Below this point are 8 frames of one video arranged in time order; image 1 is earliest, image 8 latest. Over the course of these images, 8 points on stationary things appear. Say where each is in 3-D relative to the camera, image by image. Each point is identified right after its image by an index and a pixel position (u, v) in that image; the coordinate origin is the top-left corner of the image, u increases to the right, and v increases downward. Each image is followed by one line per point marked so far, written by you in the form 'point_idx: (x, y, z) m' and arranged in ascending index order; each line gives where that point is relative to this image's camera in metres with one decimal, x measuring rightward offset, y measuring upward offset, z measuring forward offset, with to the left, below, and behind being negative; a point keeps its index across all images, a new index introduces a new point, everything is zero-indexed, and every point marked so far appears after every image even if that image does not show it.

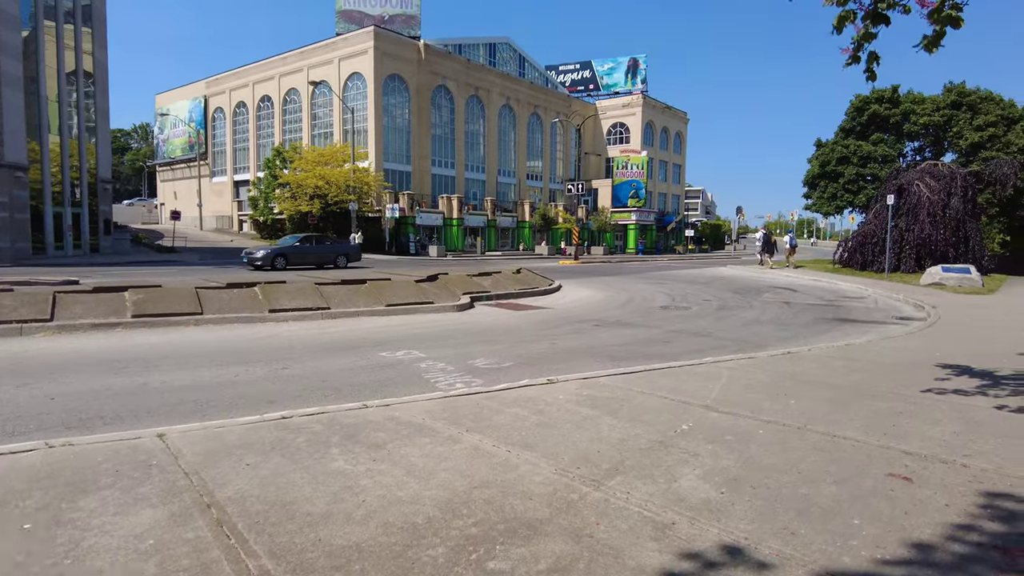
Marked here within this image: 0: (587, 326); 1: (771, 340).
0: (+1.3, -0.7, +11.2) m
1: (+4.0, -0.8, +10.1) m
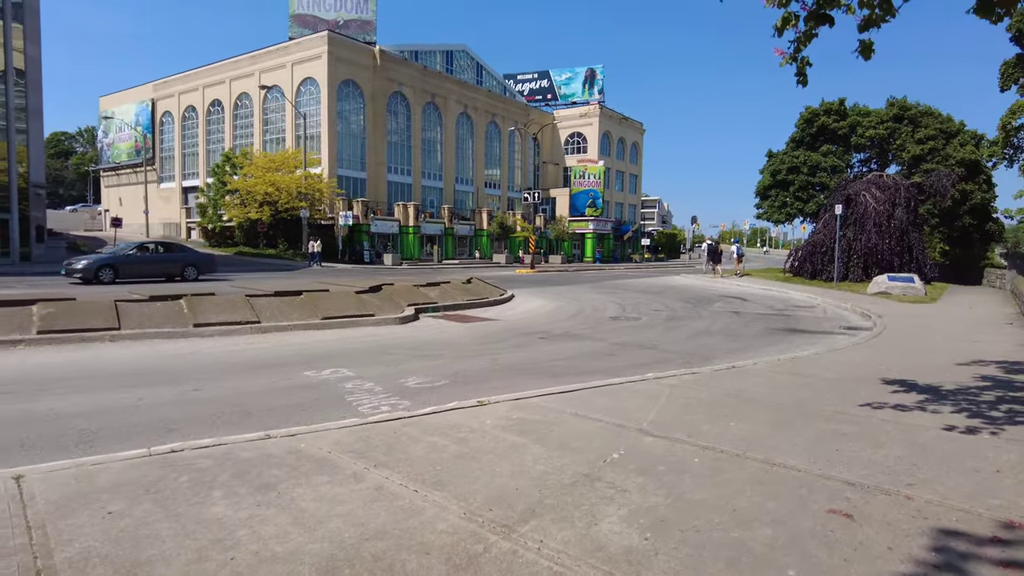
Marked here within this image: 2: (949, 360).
0: (+0.3, -0.9, +10.8) m
1: (+3.1, -1.0, +9.9) m
2: (+5.8, -0.9, +8.7) m
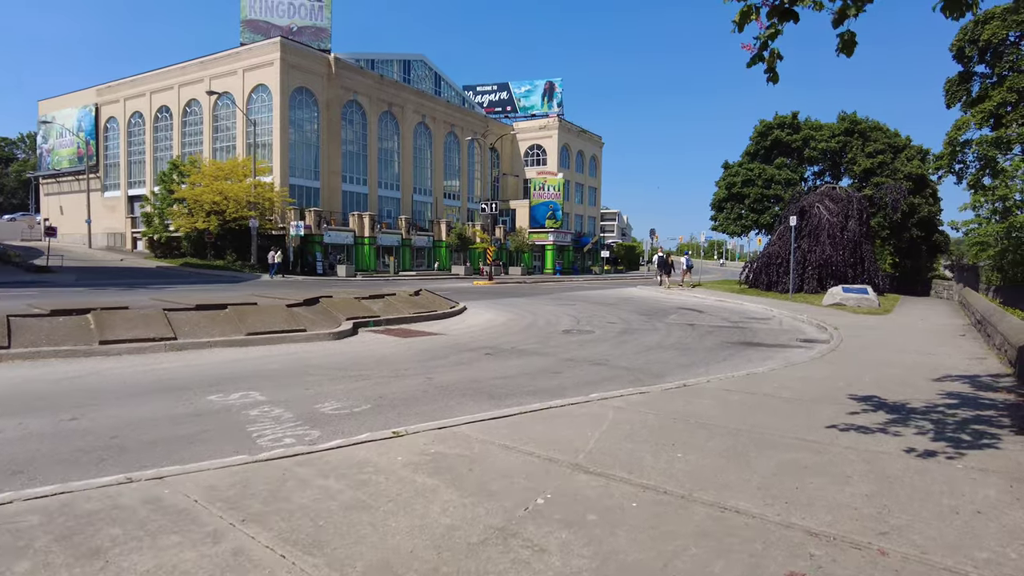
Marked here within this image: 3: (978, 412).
0: (-0.6, -1.0, +10.0) m
1: (+2.3, -1.1, +9.3) m
2: (+5.0, -1.1, +8.3) m
3: (+4.3, -1.1, +6.1) m
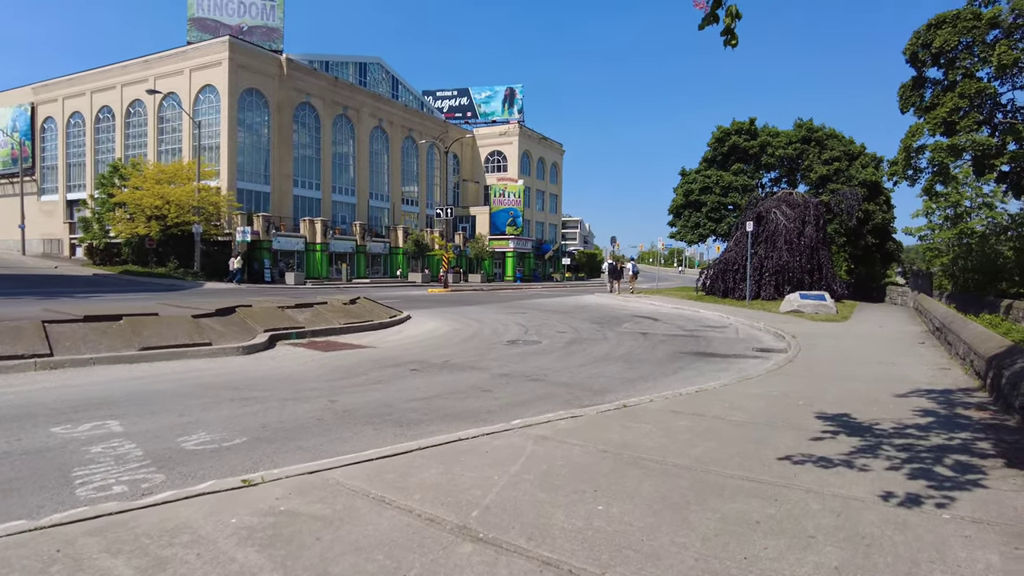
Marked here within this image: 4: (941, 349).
0: (-1.5, -1.1, +8.9) m
1: (+1.3, -1.2, +8.4) m
2: (+4.1, -1.2, +7.5) m
3: (+3.6, -1.2, +5.3) m
4: (+7.4, -1.1, +11.4) m
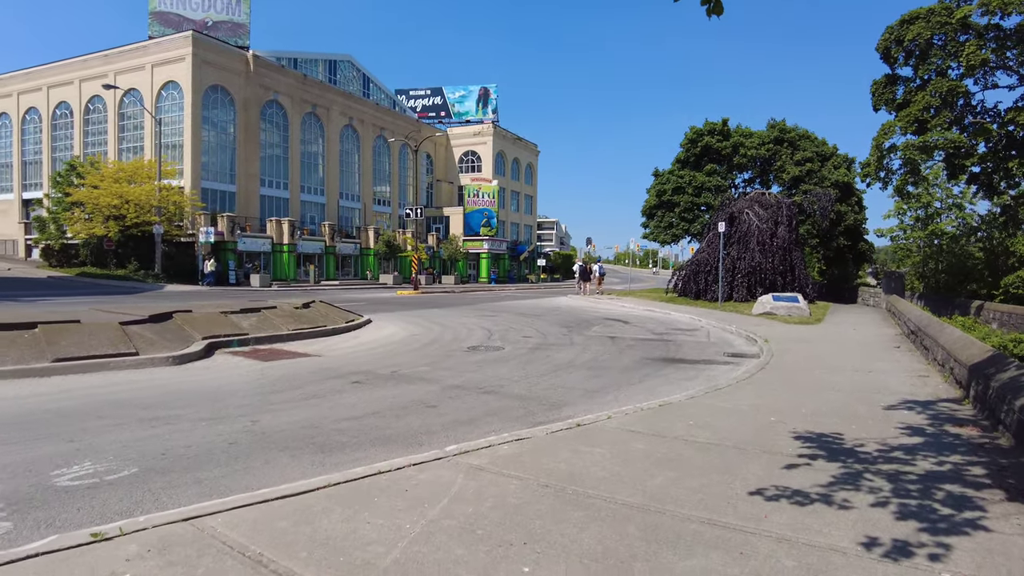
0: (-2.1, -1.2, +8.2) m
1: (+0.7, -1.3, +7.7) m
2: (+3.5, -1.2, +6.9) m
3: (+3.1, -1.2, +4.7) m
4: (+6.7, -1.1, +10.9) m
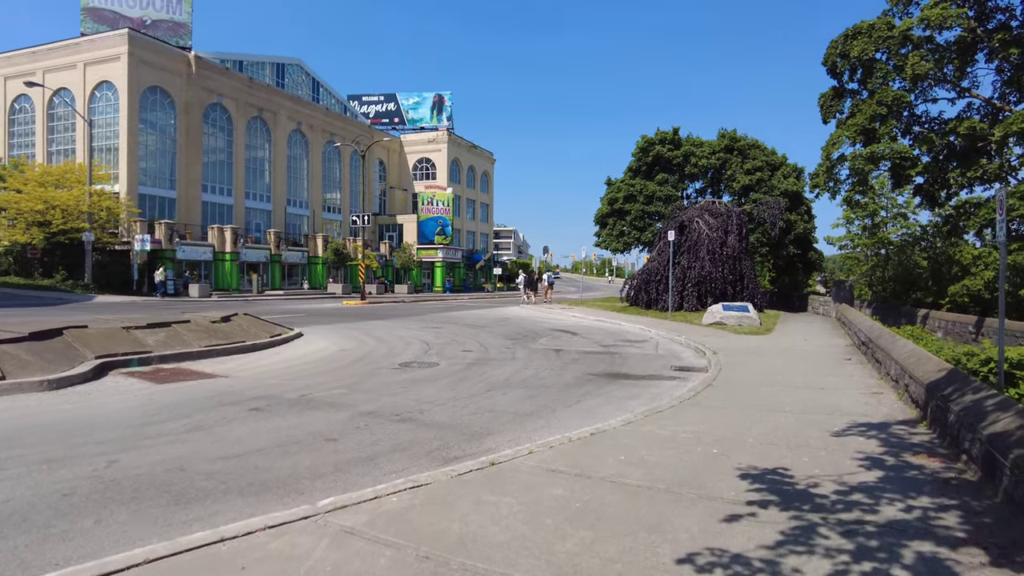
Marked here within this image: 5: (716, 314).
0: (-3.0, -1.3, +7.2) m
1: (-0.1, -1.4, +6.9) m
2: (+2.7, -1.3, +6.3) m
3: (+2.4, -1.3, +4.0) m
4: (+5.7, -1.3, +10.5) m
5: (+6.1, -0.8, +19.8) m
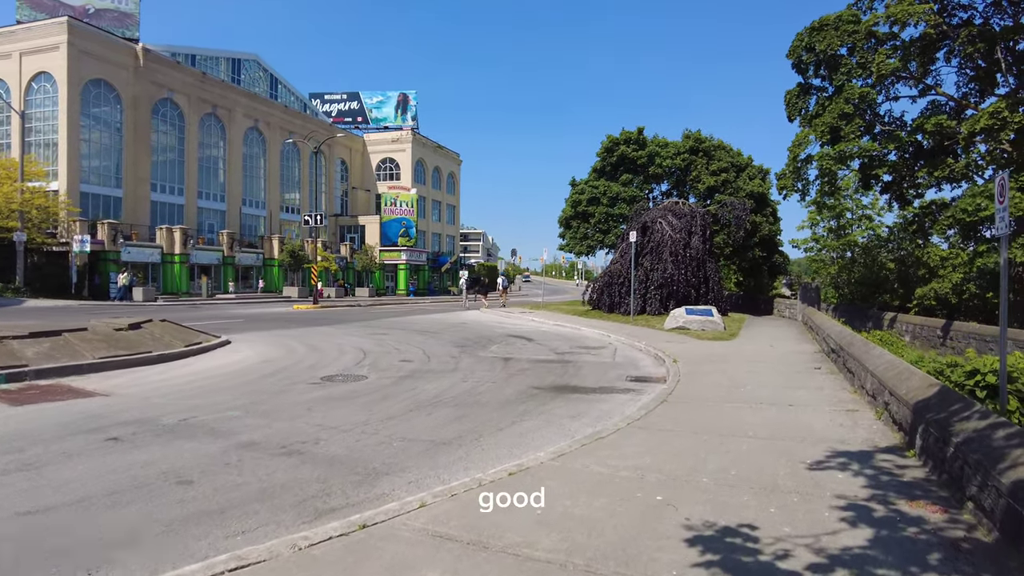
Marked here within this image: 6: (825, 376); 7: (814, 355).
0: (-3.8, -1.4, +5.8) m
1: (-0.9, -1.4, +5.7) m
2: (+2.0, -1.3, +5.2) m
3: (+1.8, -1.3, +2.9) m
4: (+4.7, -1.3, +9.5) m
5: (+4.8, -0.9, +18.9) m
6: (+4.7, -1.3, +10.0) m
7: (+5.7, -1.3, +12.6) m
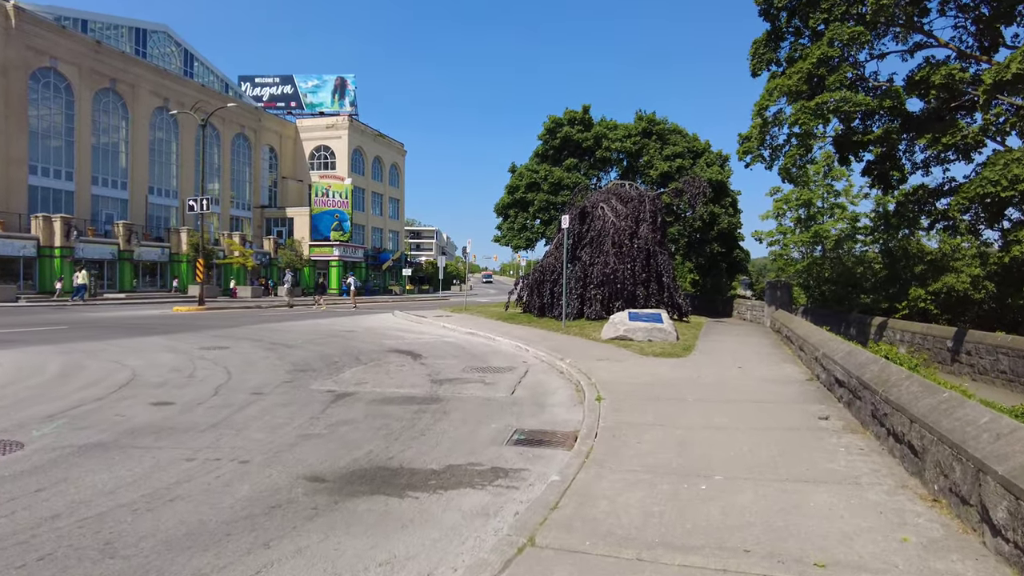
0: (-5.4, -1.3, +1.0) m
1: (-2.5, -1.4, +1.0) m
2: (+0.4, -1.3, +0.7) m
3: (+0.3, -1.3, -1.6) m
4: (+2.9, -1.3, +5.2) m
5: (+2.4, -0.8, +14.5) m
6: (+2.9, -1.3, +5.7) m
7: (+3.7, -1.2, +8.3) m
